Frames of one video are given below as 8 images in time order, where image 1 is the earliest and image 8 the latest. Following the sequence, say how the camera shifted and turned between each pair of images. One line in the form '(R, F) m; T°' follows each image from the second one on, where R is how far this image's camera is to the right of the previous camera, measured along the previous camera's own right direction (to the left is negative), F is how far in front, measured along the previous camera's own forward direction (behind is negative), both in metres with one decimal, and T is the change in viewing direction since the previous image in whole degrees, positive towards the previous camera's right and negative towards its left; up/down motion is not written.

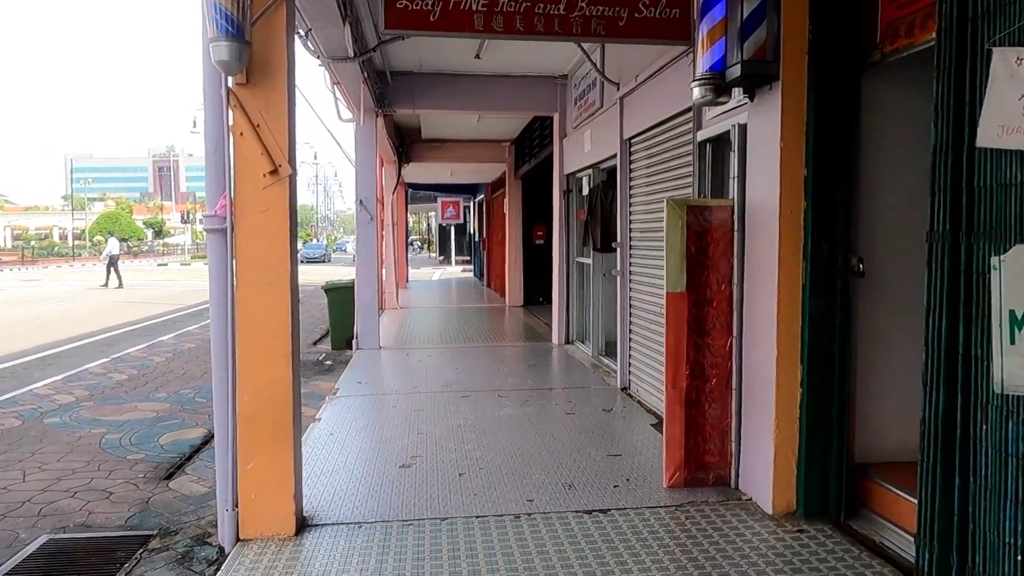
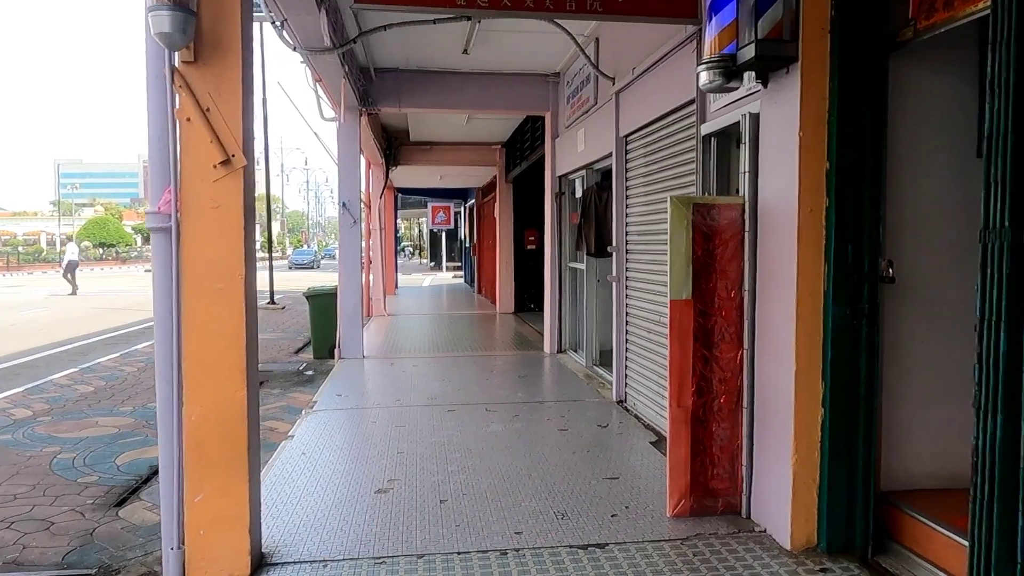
(0.0, +0.3) m; +1°
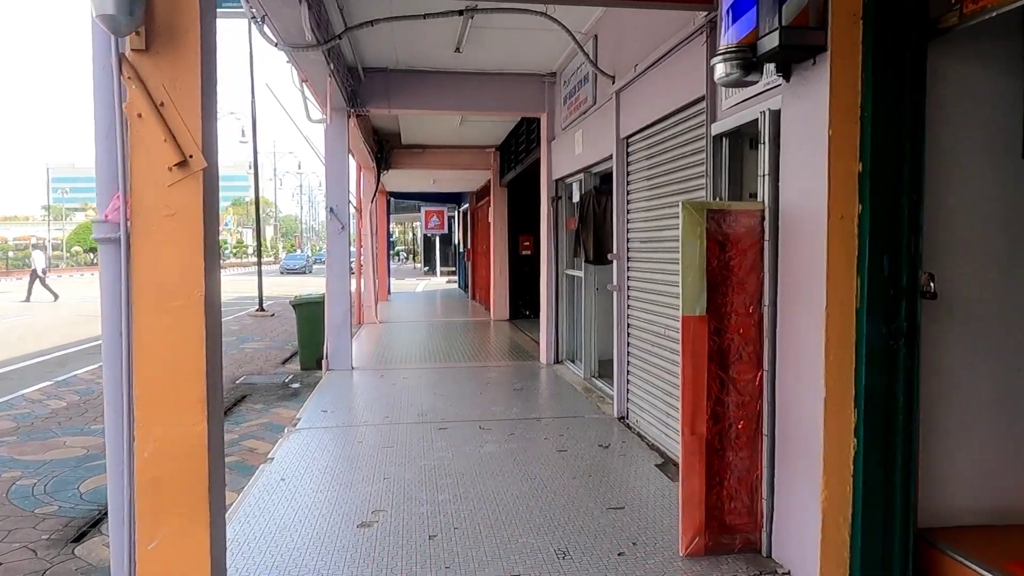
(0.0, +0.3) m; 0°
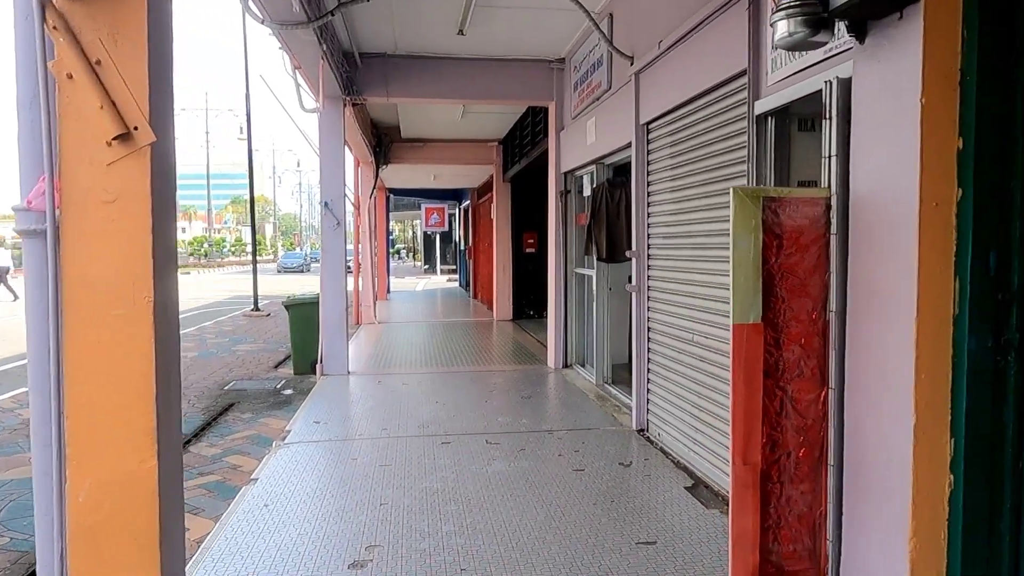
(-0.1, +0.4) m; 0°
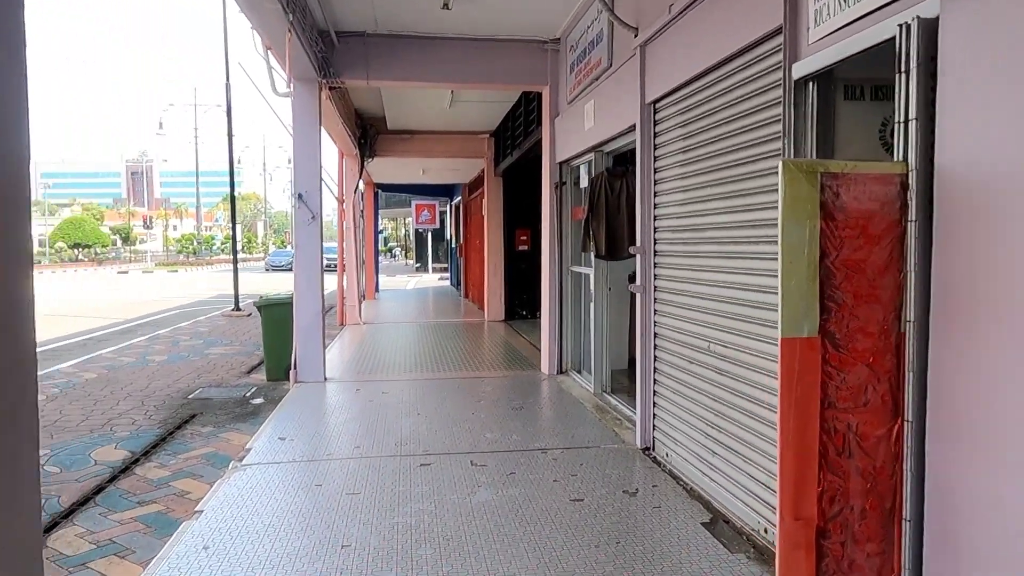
(0.0, +0.5) m; 0°
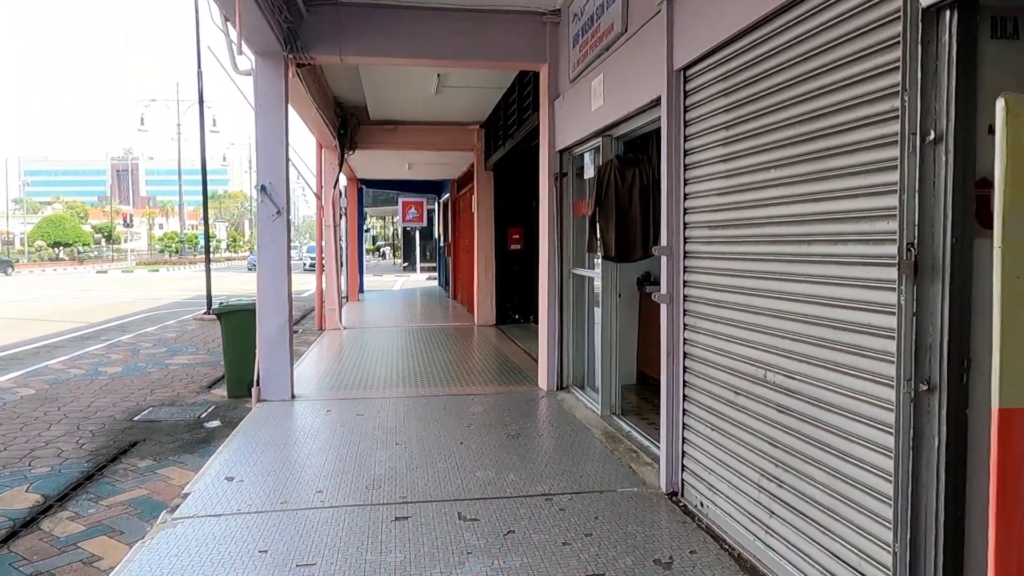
(0.0, +0.8) m; +1°
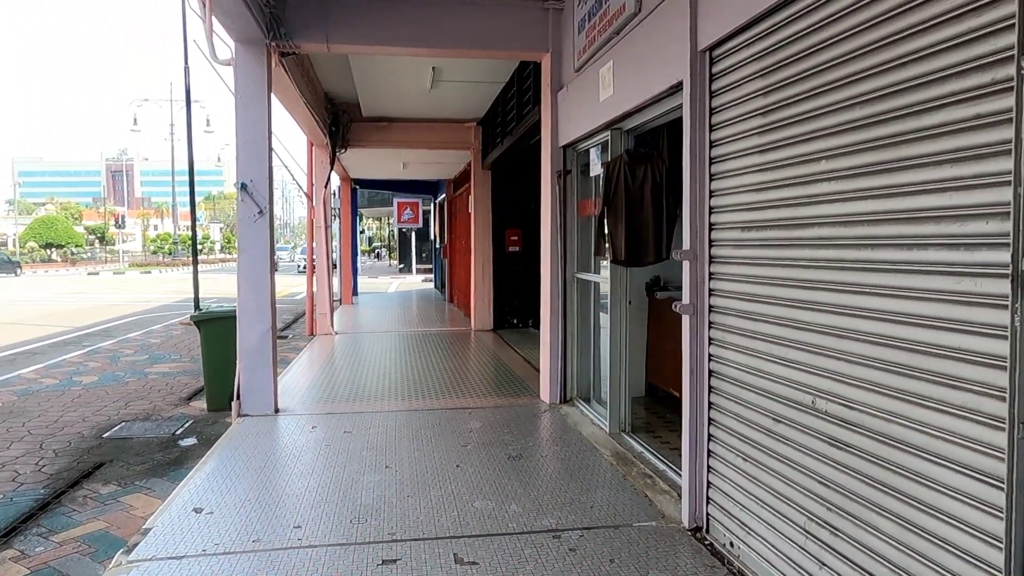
(0.0, +0.4) m; 0°
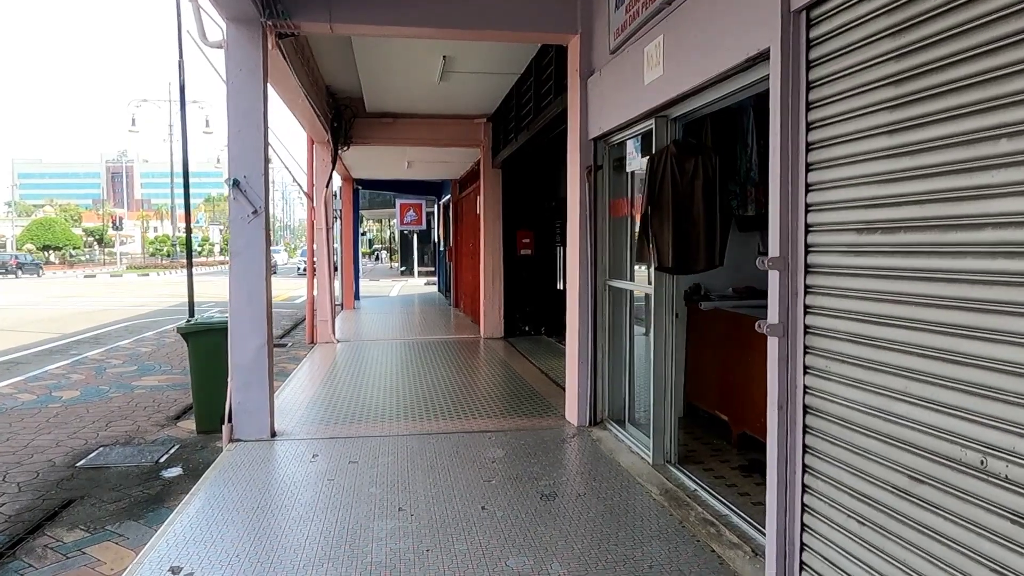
(-0.2, +0.6) m; 0°
